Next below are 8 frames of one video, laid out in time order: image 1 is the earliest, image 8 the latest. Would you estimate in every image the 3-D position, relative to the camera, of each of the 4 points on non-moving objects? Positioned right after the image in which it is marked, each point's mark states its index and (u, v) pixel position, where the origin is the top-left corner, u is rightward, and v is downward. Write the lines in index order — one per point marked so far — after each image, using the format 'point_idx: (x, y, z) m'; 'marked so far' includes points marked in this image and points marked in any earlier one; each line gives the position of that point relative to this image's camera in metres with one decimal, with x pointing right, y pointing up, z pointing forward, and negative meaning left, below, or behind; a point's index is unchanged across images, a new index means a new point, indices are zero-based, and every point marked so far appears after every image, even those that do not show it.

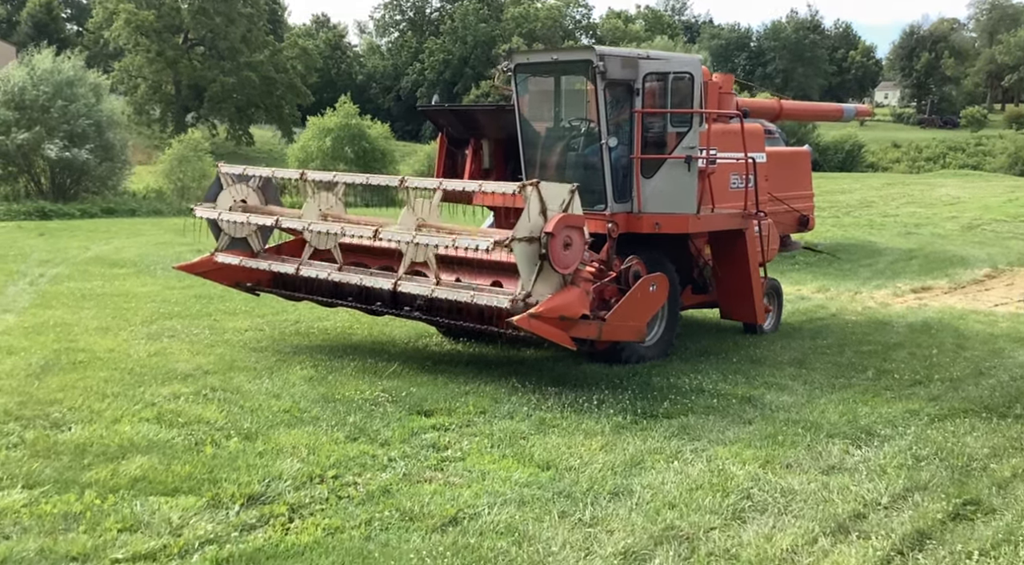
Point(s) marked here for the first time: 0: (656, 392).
0: (+1.1, -0.8, +9.4) m
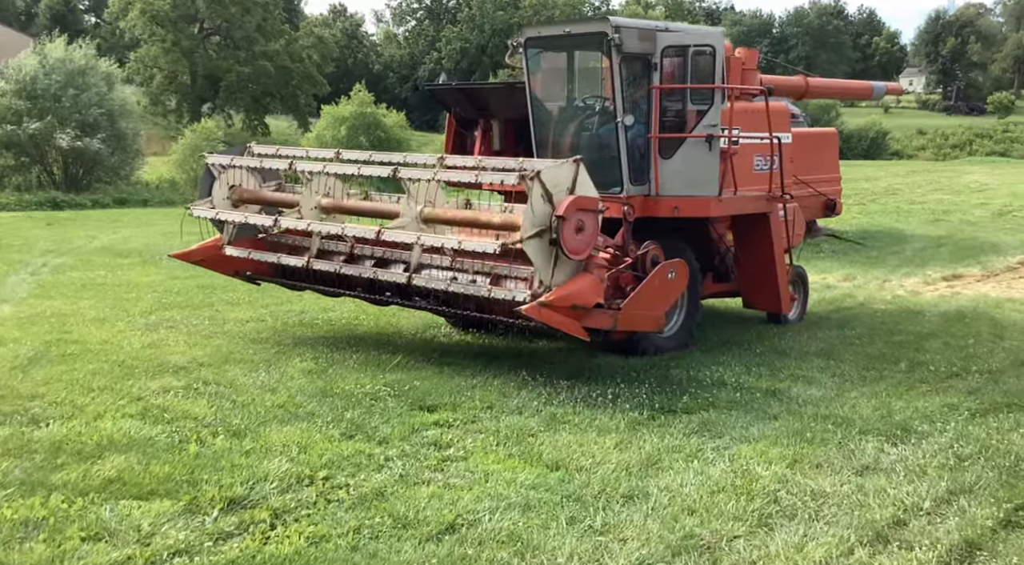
0: (+1.2, -0.7, +8.9) m
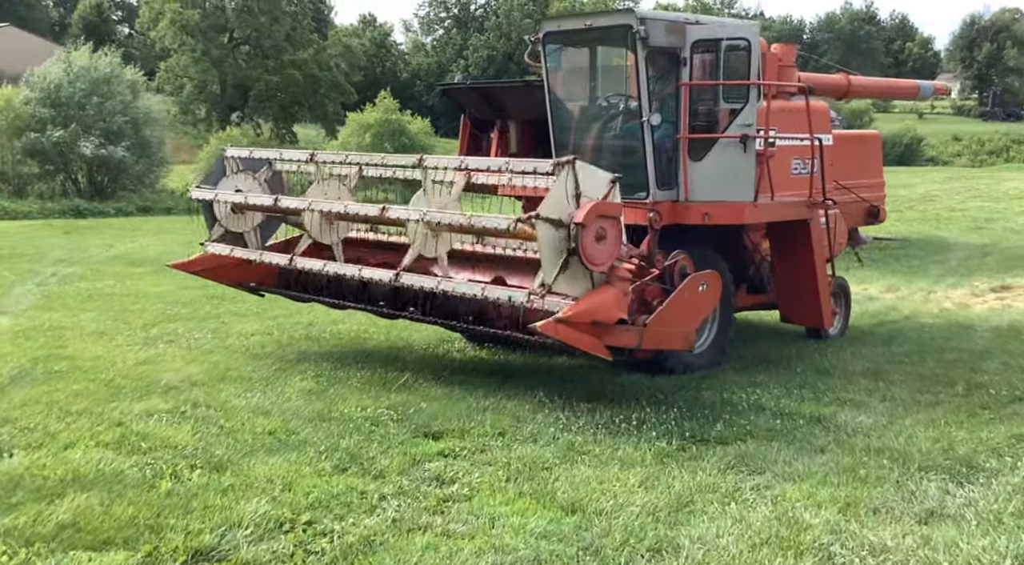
0: (+1.3, -0.8, +8.1) m
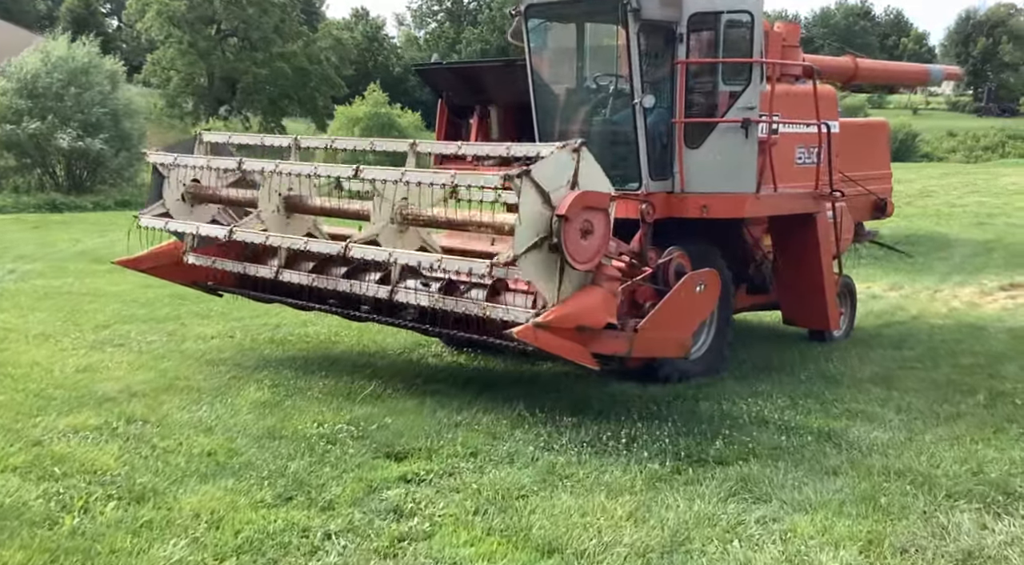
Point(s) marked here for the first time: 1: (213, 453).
0: (+1.2, -0.8, +7.2) m
1: (-1.5, -0.9, +6.2) m
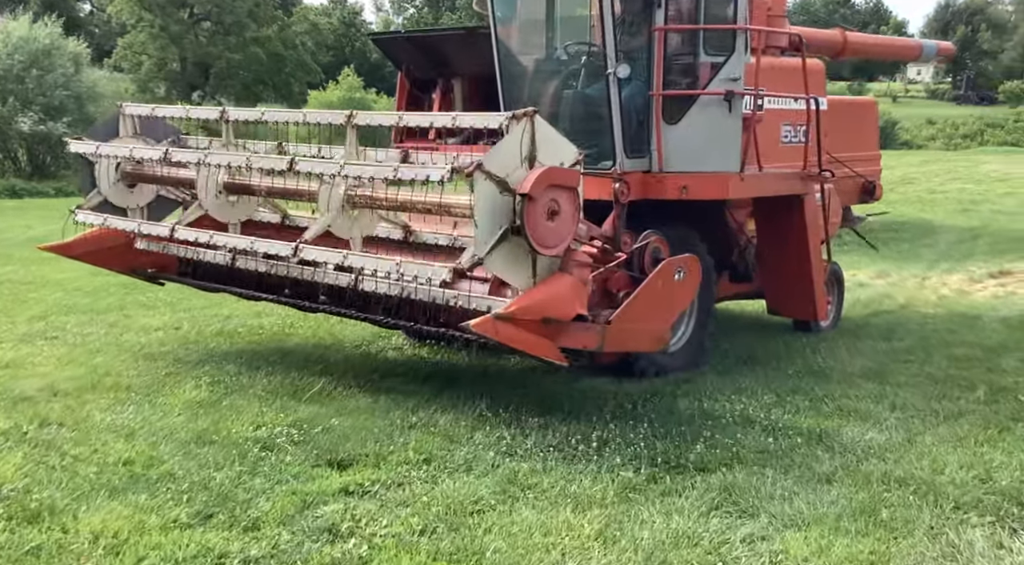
0: (+0.9, -0.8, +6.6) m
1: (-1.7, -0.8, +5.5) m
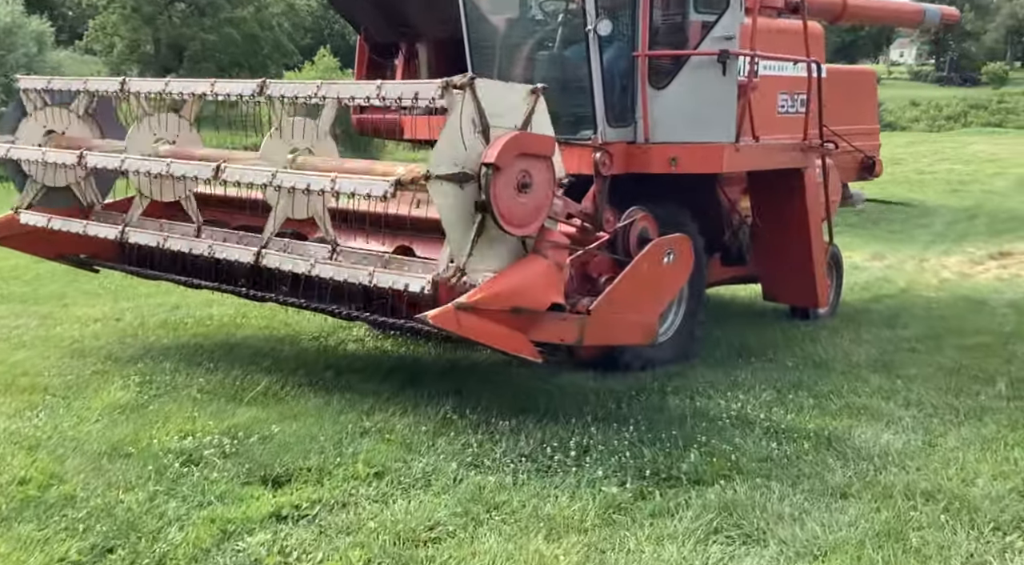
0: (+0.8, -0.7, +5.8) m
1: (-1.9, -0.8, +4.7) m
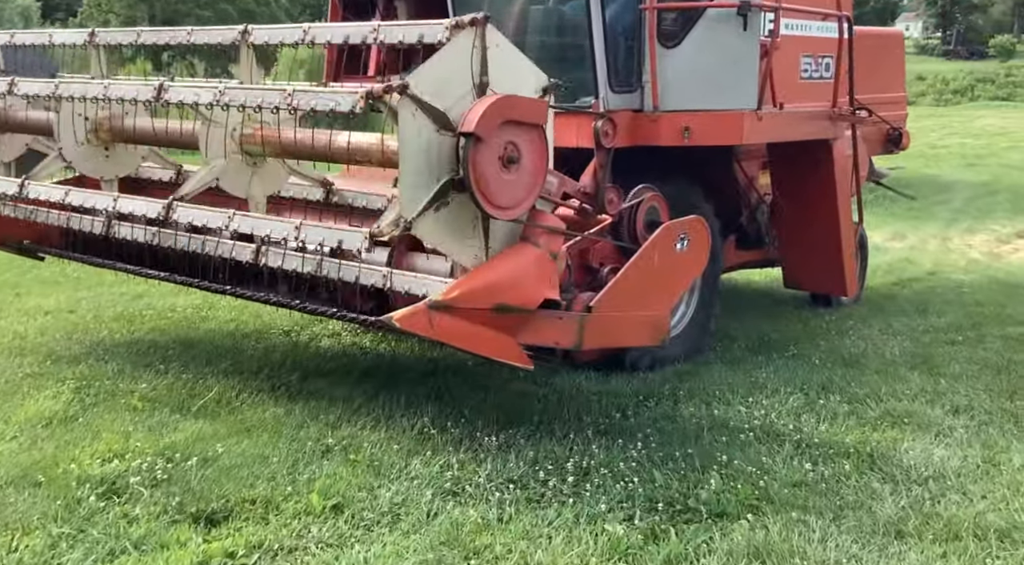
0: (+0.7, -0.6, +5.0) m
1: (-1.9, -0.8, +3.8) m
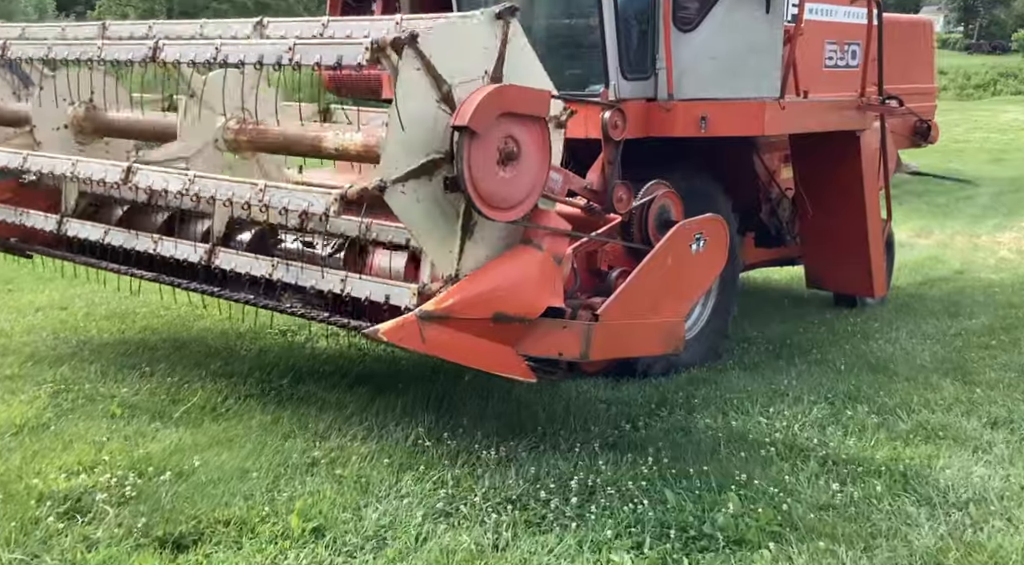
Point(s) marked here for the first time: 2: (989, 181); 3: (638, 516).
0: (+0.7, -0.7, +4.6) m
1: (-1.9, -0.8, +3.5) m
2: (+7.0, +1.5, +17.7) m
3: (+0.4, -0.8, +3.9) m
